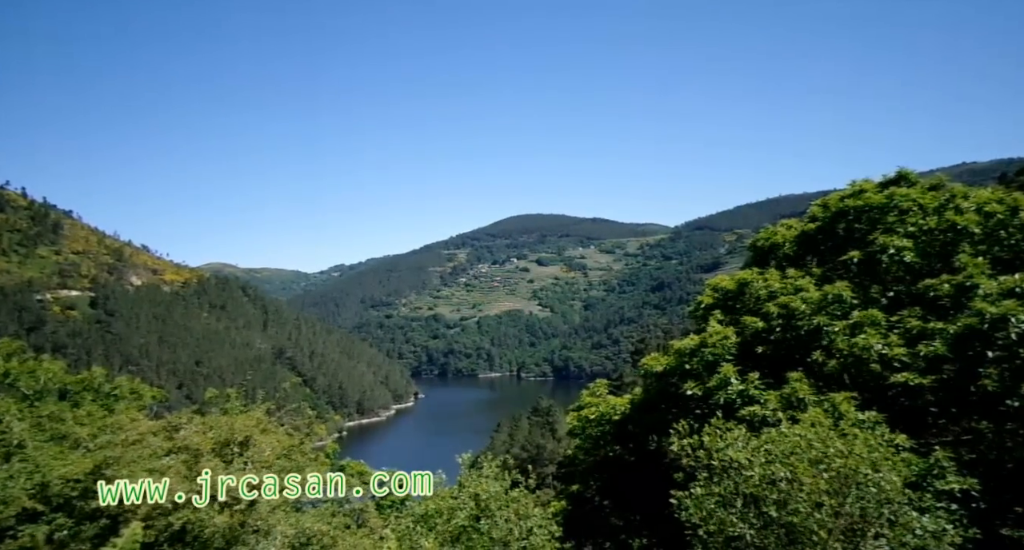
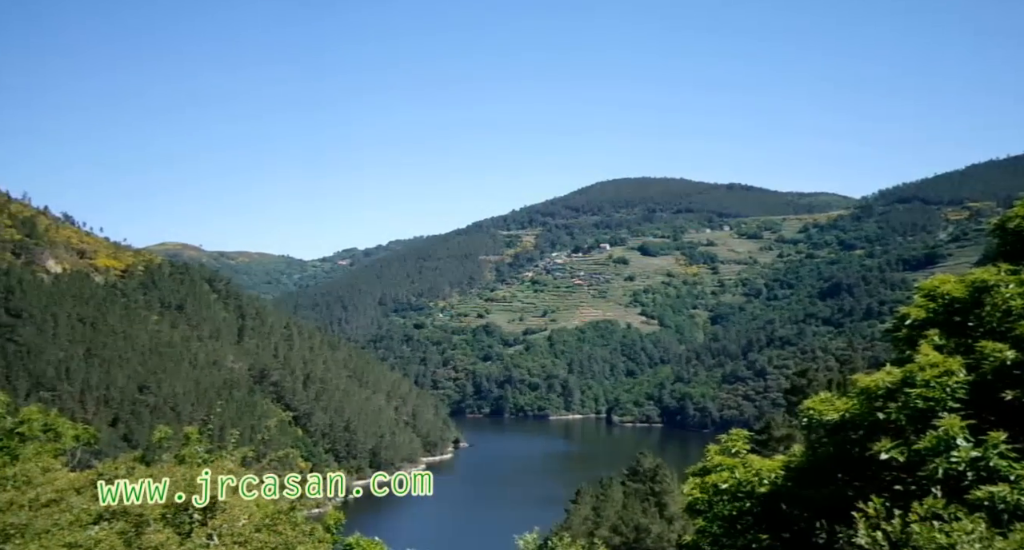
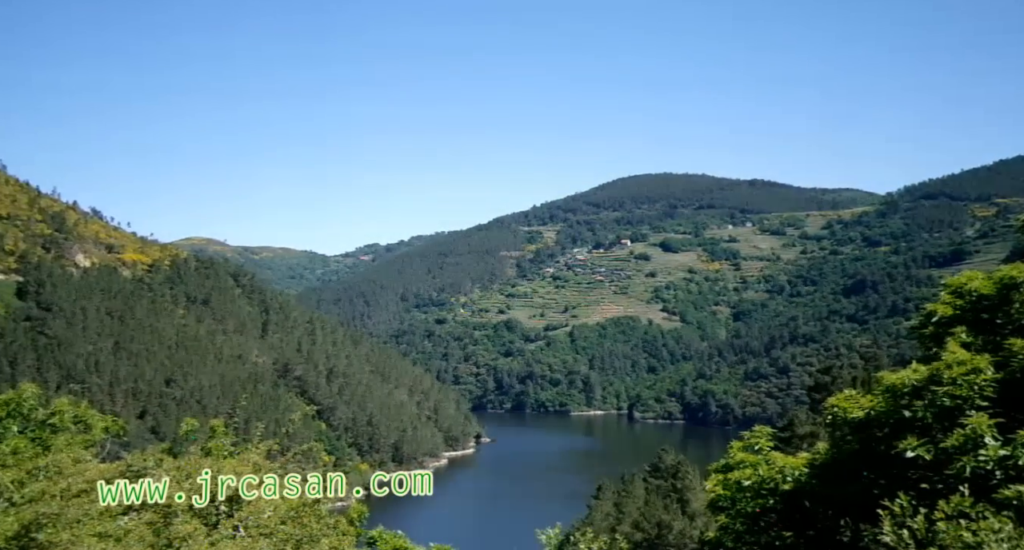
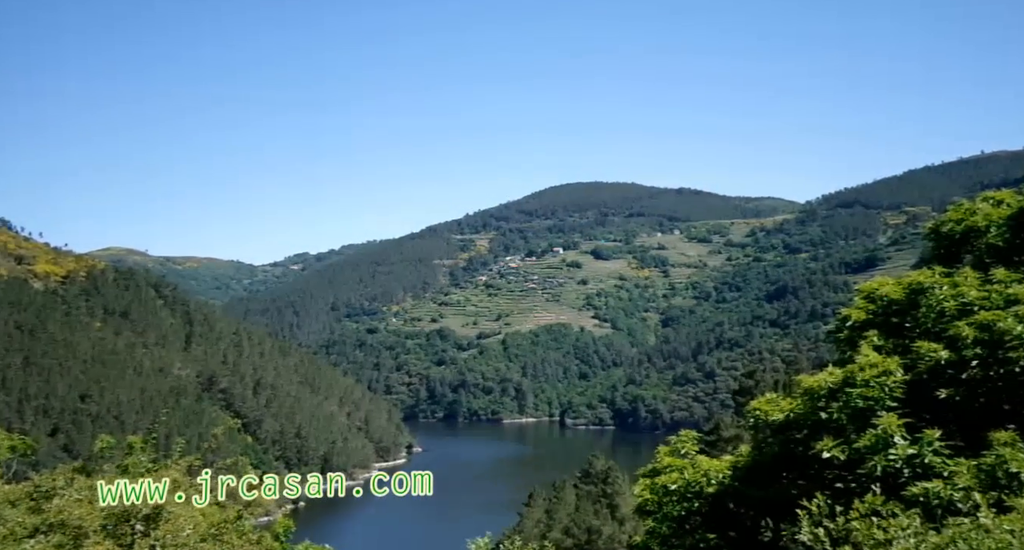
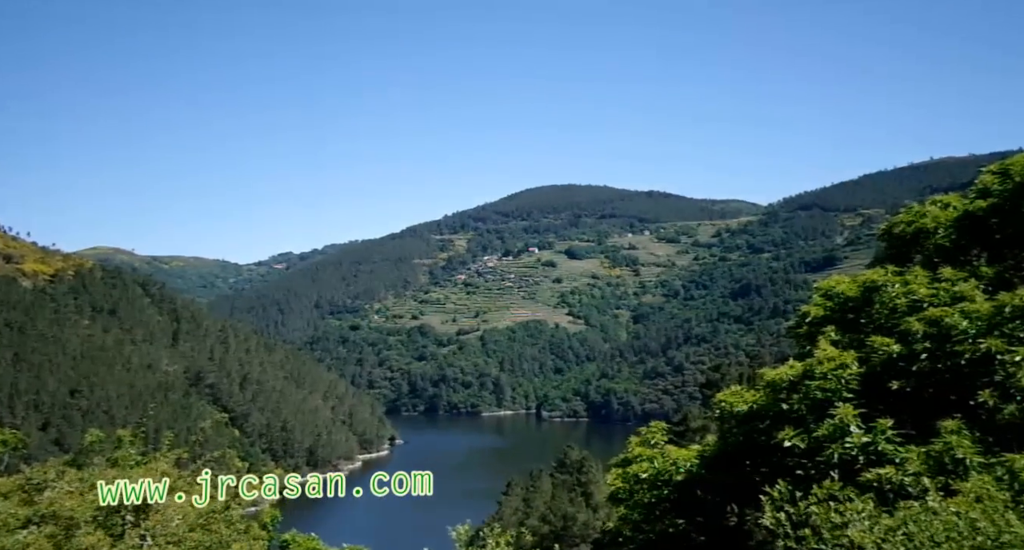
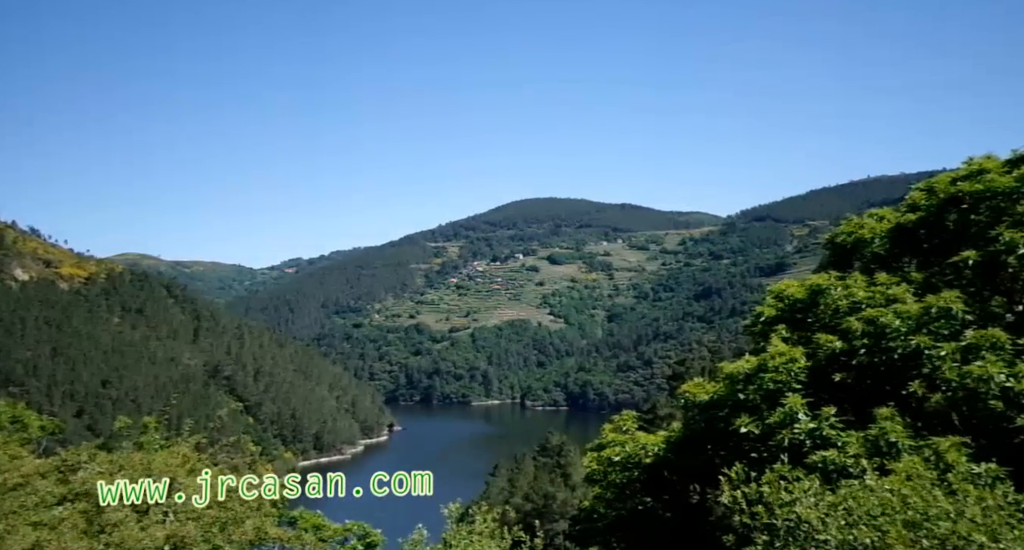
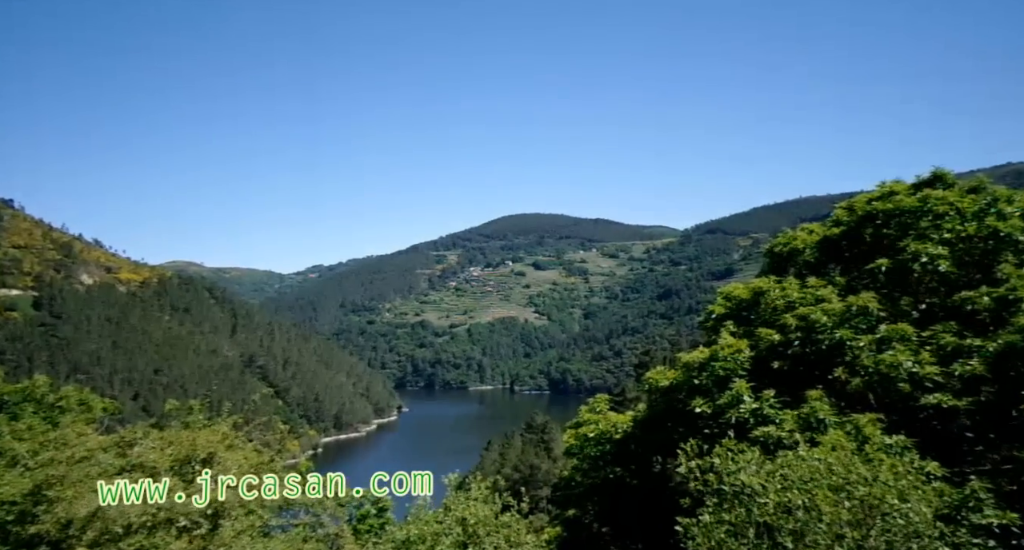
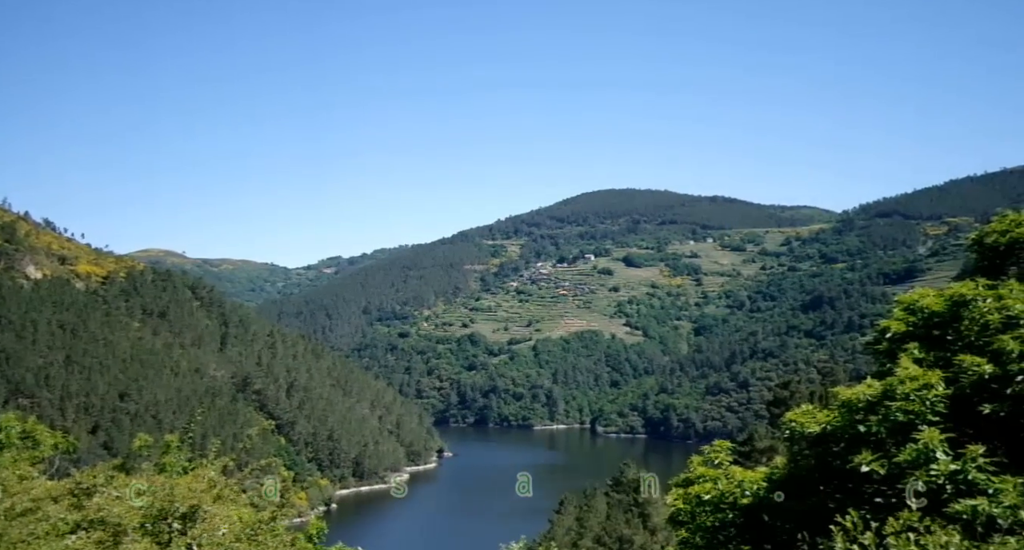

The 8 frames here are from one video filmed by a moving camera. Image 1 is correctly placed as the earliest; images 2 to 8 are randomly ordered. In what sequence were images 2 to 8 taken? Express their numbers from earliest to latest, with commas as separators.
7, 6, 5, 4, 2, 3, 8
